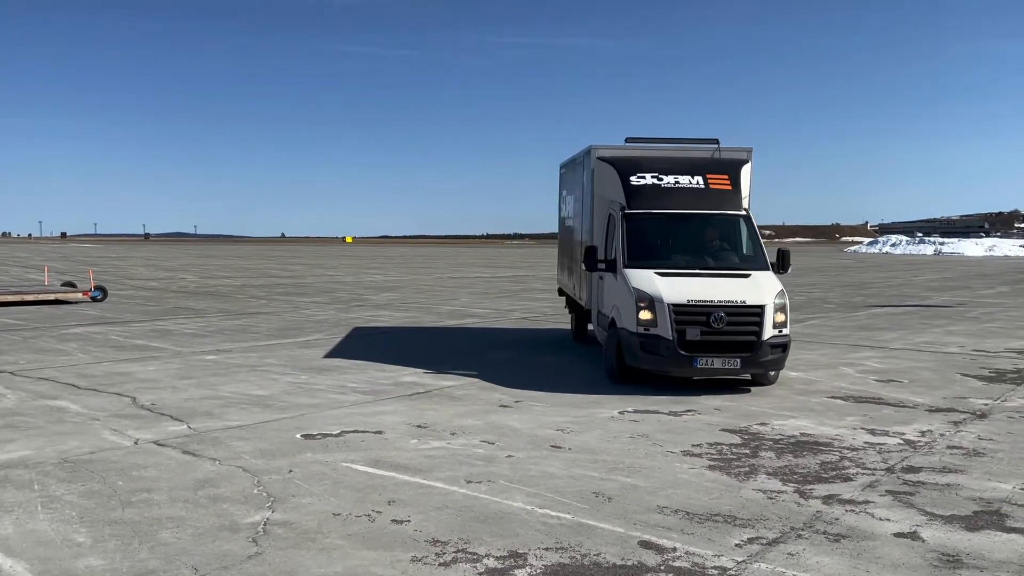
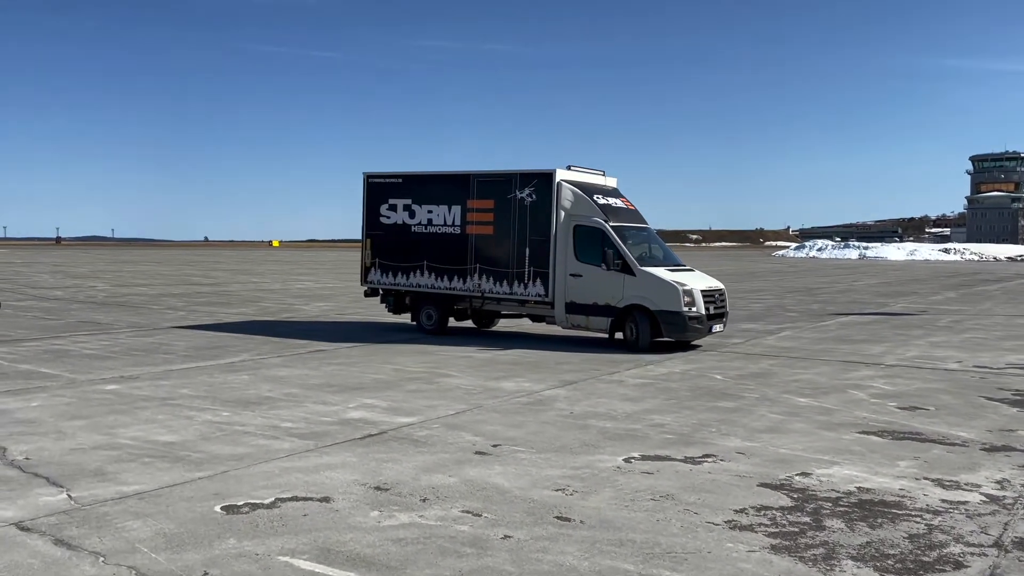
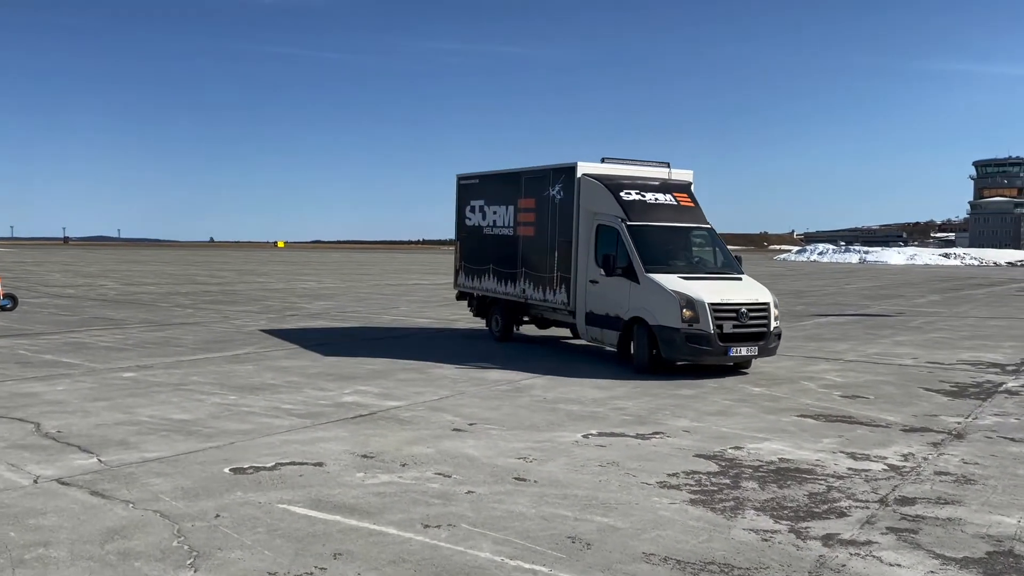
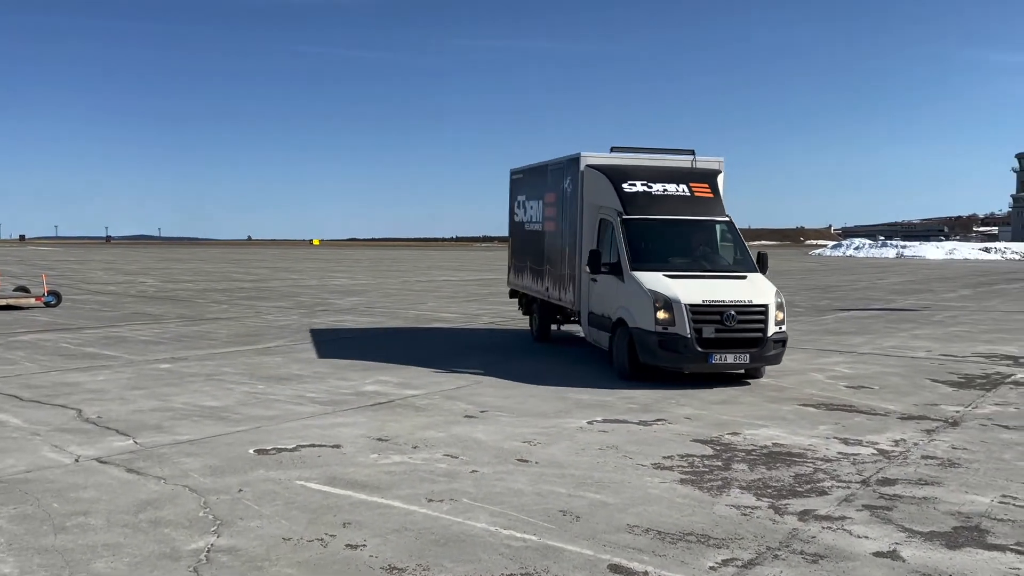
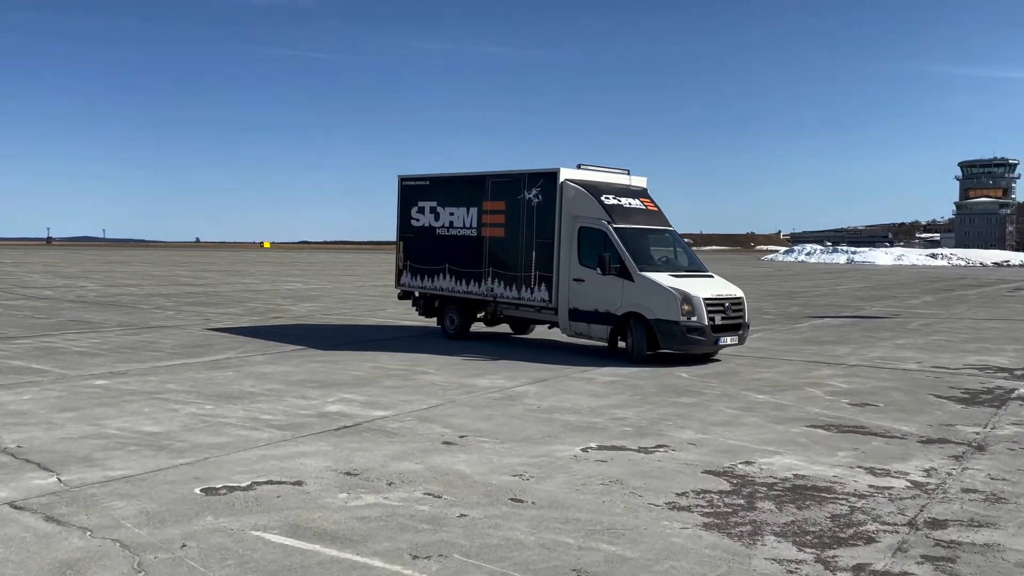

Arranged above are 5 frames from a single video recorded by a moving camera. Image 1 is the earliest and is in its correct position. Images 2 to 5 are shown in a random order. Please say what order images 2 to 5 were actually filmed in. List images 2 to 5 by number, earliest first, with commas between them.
4, 3, 5, 2
